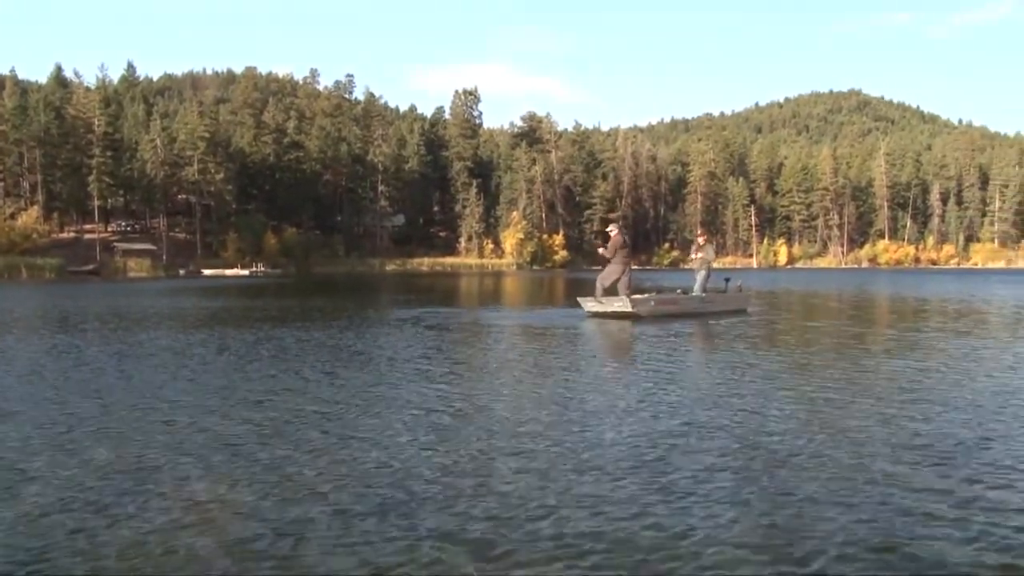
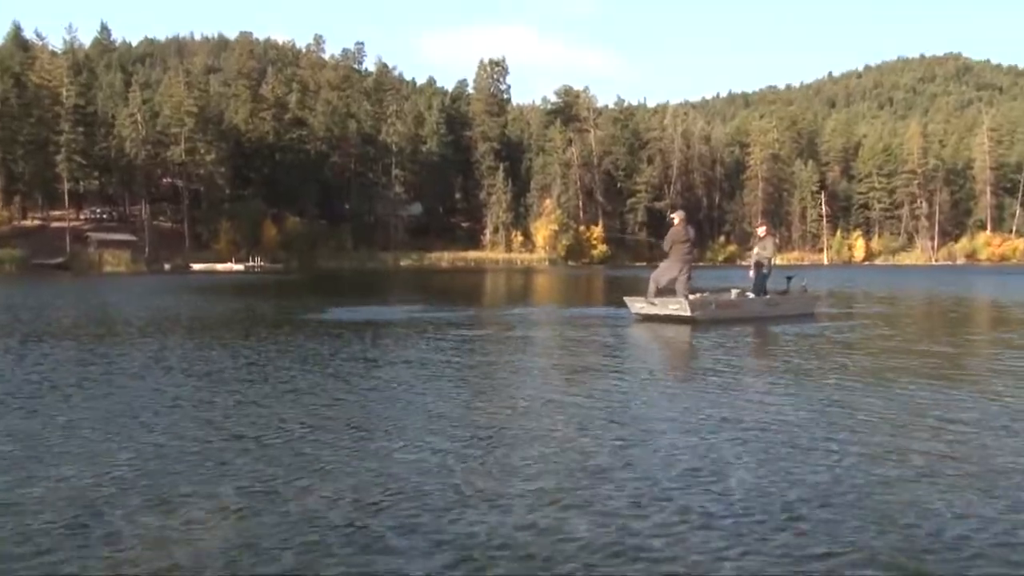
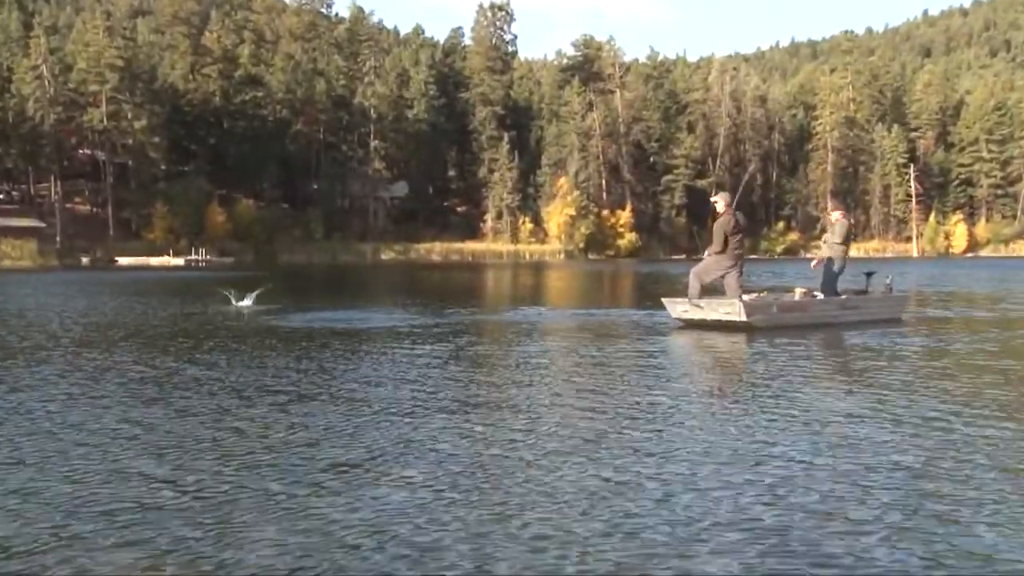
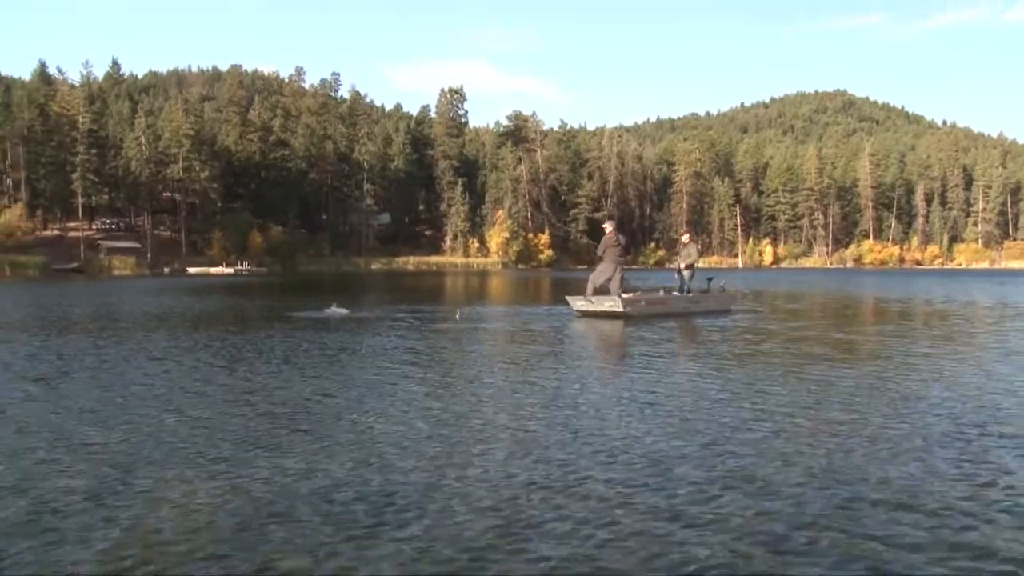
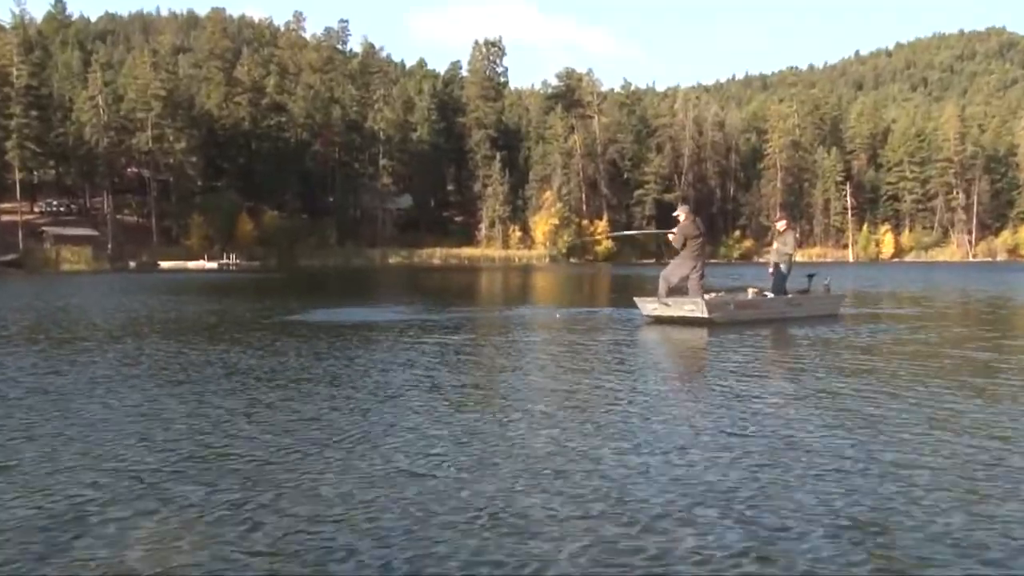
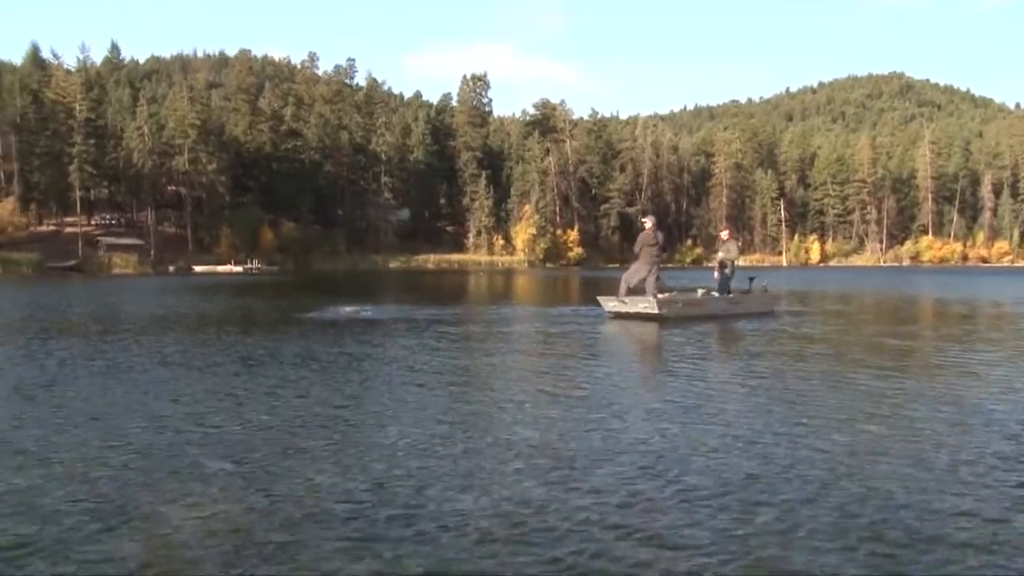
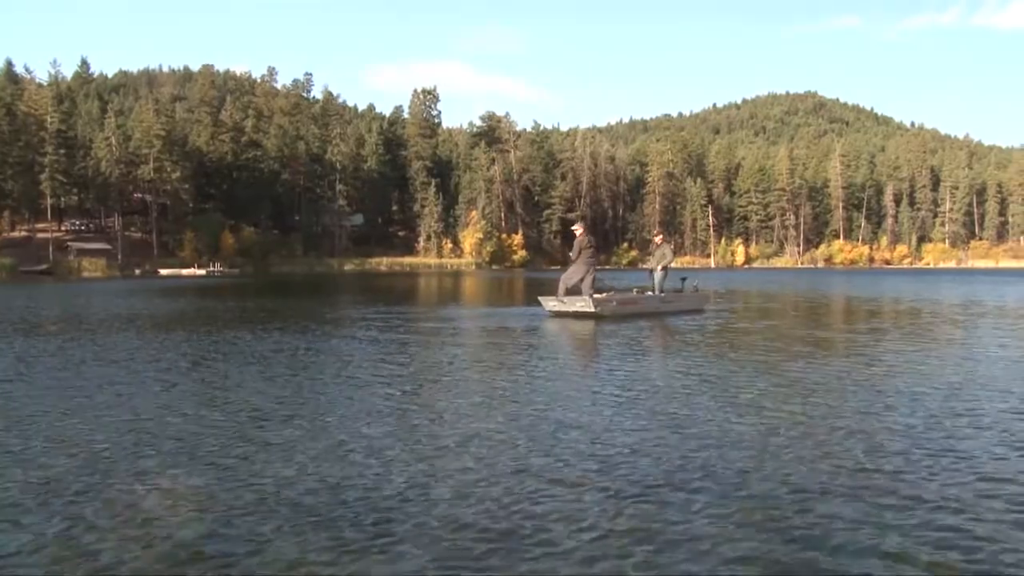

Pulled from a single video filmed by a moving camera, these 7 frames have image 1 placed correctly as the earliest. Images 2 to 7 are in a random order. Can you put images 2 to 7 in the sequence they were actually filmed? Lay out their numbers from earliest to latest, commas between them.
7, 4, 6, 2, 5, 3
